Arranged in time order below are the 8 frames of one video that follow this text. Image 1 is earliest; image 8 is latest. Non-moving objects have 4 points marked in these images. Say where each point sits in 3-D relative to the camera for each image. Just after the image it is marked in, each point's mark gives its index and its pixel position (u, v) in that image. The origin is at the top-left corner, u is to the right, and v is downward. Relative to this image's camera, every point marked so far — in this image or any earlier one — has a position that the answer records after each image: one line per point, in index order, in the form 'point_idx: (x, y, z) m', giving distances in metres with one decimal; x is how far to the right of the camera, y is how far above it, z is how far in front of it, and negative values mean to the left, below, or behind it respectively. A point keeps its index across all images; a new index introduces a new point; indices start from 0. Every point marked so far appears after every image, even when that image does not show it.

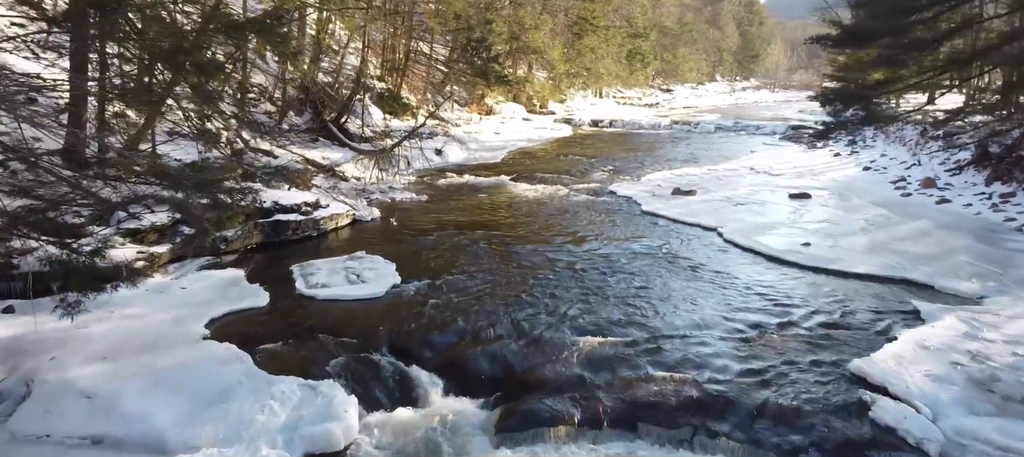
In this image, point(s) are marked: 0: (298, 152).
0: (-4.8, +1.7, +15.7) m
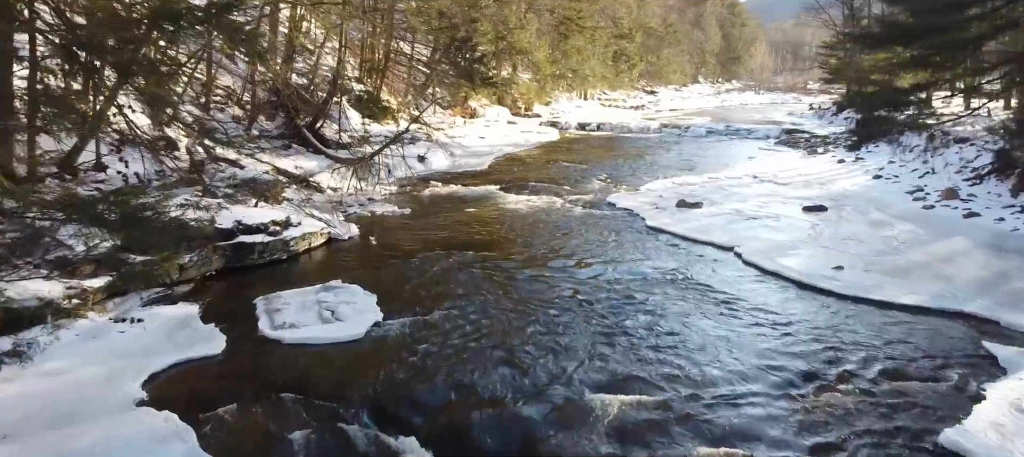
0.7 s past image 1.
0: (-5.0, +1.4, +14.3) m
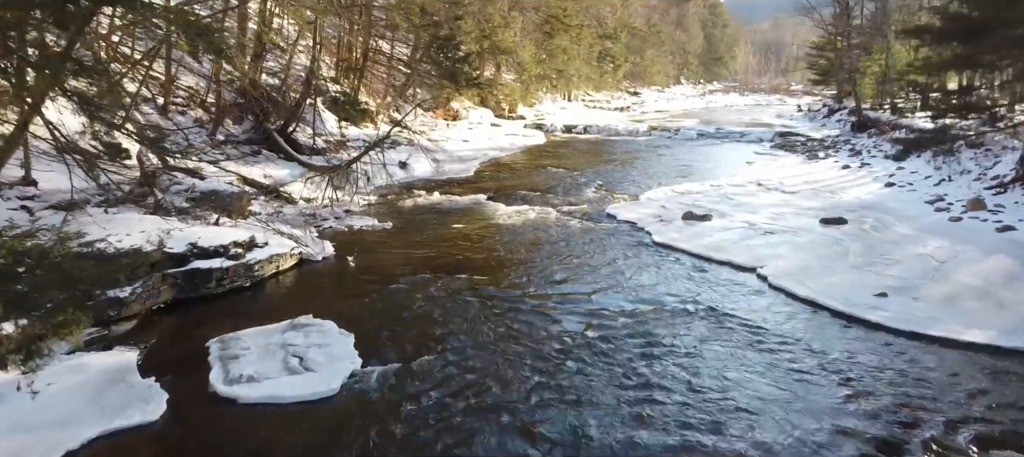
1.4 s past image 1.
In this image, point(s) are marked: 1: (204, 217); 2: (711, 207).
0: (-5.2, +1.1, +13.0) m
1: (-4.6, +0.2, +10.3) m
2: (+3.9, +0.4, +13.5) m
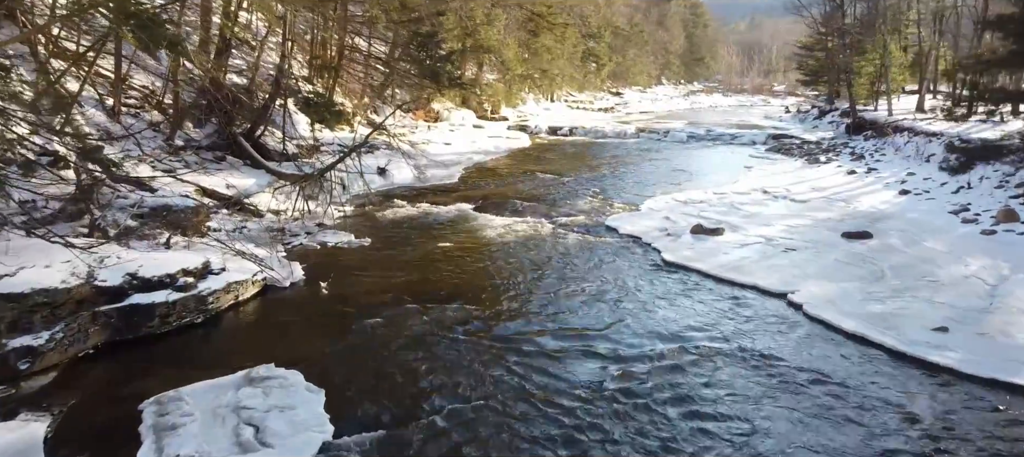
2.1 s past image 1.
0: (-5.3, +0.8, +11.6) m
1: (-4.6, -0.1, +8.9) m
2: (+3.7, +0.1, +12.4) m
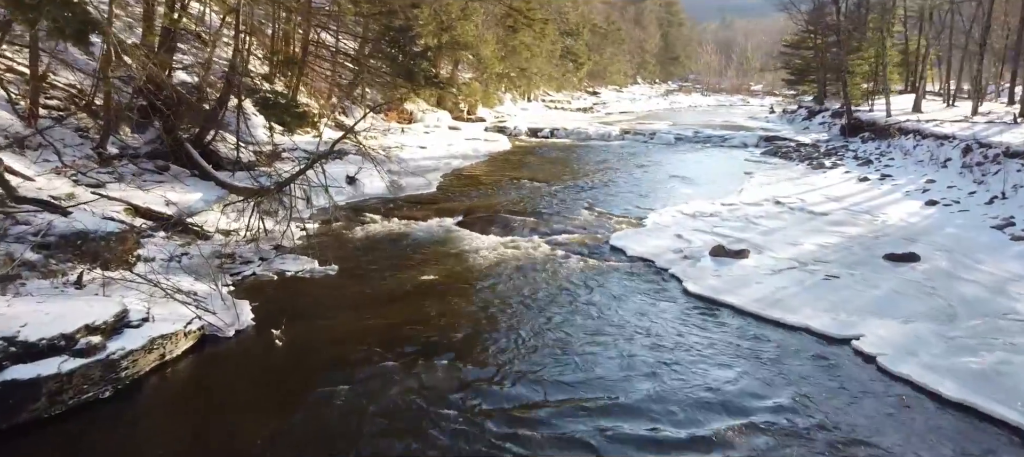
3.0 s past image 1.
0: (-5.4, +0.4, +9.7) m
1: (-4.6, -0.5, +7.1) m
2: (+3.5, -0.2, +10.9) m
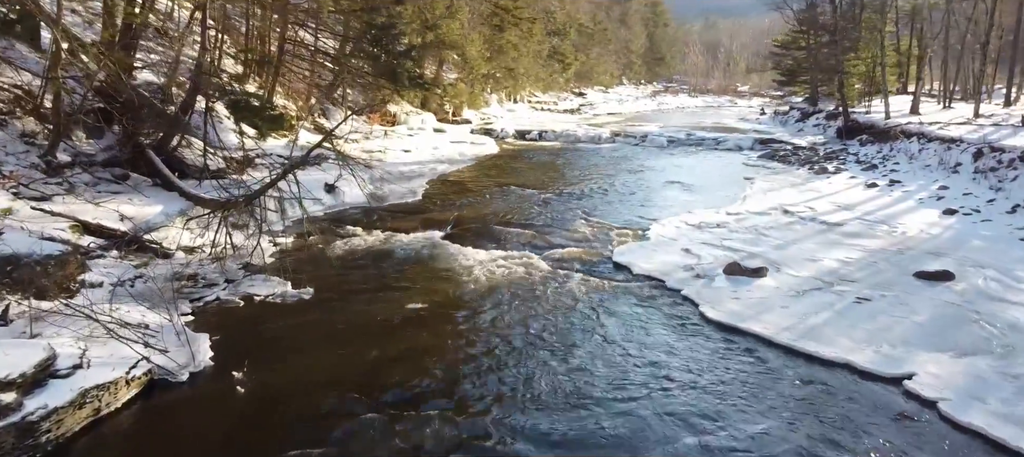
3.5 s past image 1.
0: (-5.5, +0.2, +8.7) m
1: (-4.6, -0.7, +6.1) m
2: (+3.5, -0.4, +10.0) m
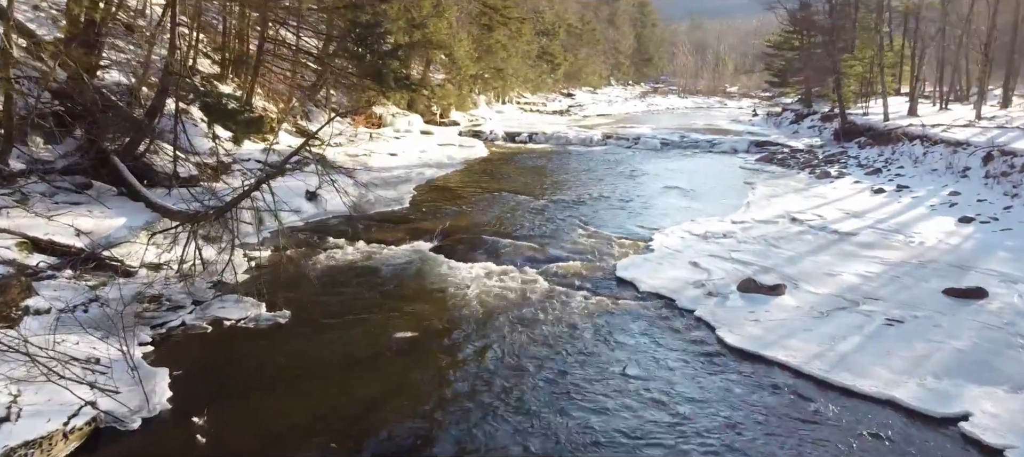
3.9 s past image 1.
0: (-5.5, 0.0, +7.8) m
1: (-4.6, -0.9, +5.2) m
2: (+3.4, -0.5, +9.3) m
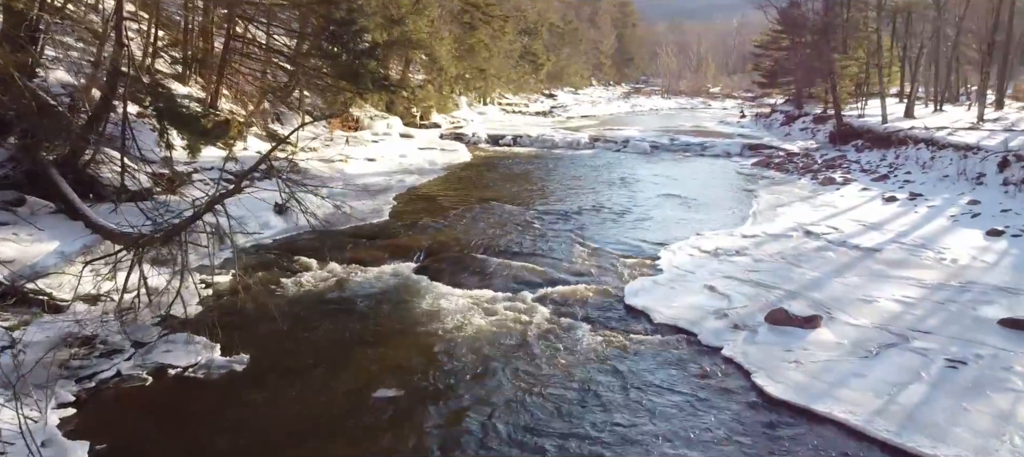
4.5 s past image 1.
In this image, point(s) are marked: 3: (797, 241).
0: (-5.6, -0.3, +6.5) m
1: (-4.6, -1.2, +4.0) m
2: (+3.3, -0.8, +8.3) m
3: (+4.4, -0.2, +10.8) m
